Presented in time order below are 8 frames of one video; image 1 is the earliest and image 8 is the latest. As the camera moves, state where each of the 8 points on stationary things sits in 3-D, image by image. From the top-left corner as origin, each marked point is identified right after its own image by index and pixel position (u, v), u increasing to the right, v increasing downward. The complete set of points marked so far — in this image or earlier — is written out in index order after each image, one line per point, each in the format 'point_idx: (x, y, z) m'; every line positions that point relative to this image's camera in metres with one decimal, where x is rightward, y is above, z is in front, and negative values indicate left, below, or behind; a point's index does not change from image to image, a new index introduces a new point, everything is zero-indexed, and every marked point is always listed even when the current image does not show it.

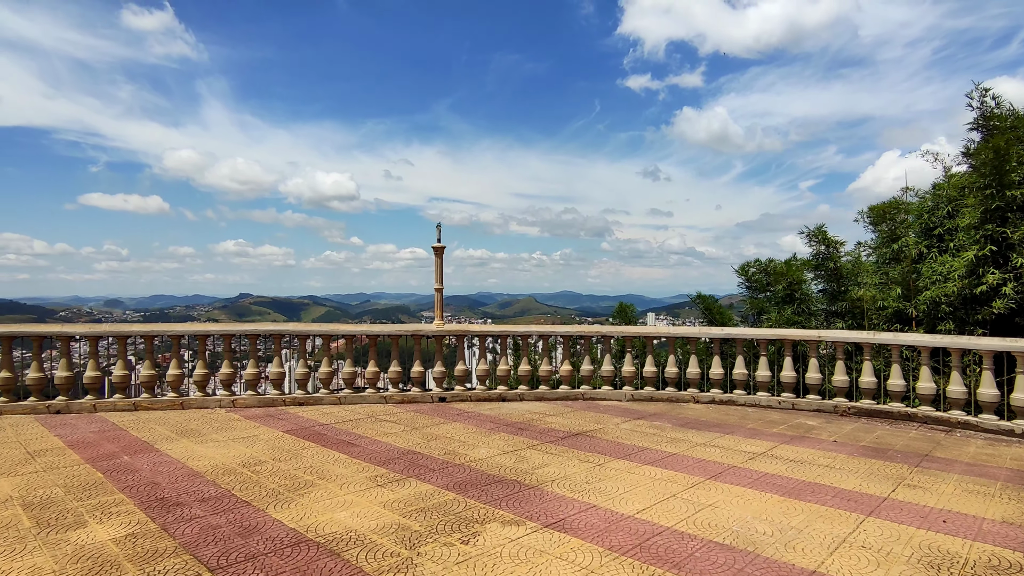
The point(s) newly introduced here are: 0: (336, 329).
0: (-2.2, -0.5, +7.6) m
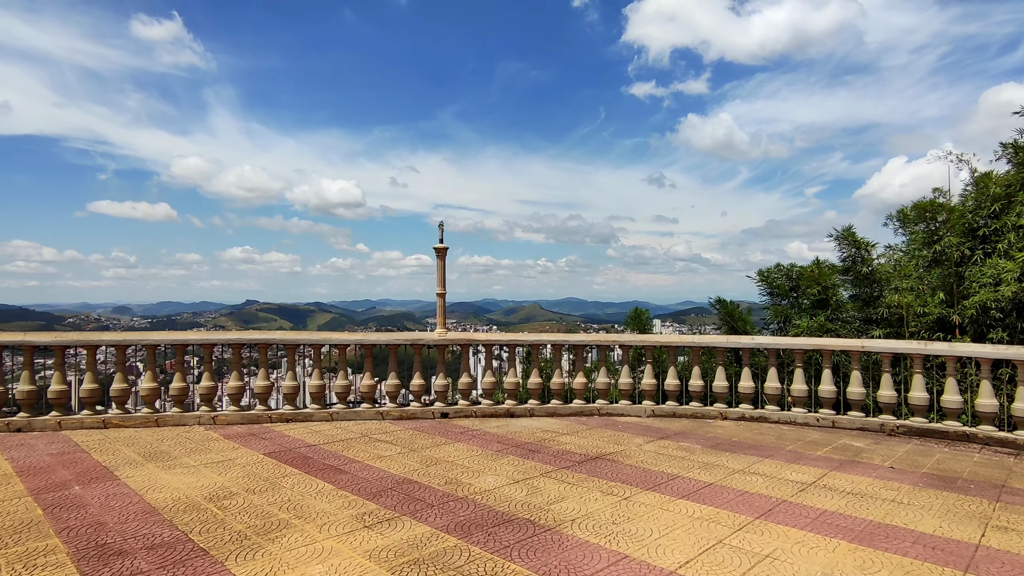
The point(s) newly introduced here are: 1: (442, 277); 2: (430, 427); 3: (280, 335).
0: (-2.1, -0.6, +6.9) m
1: (-0.9, +0.1, +7.3) m
2: (-0.9, -1.5, +6.6) m
3: (-2.7, -0.5, +6.8) m
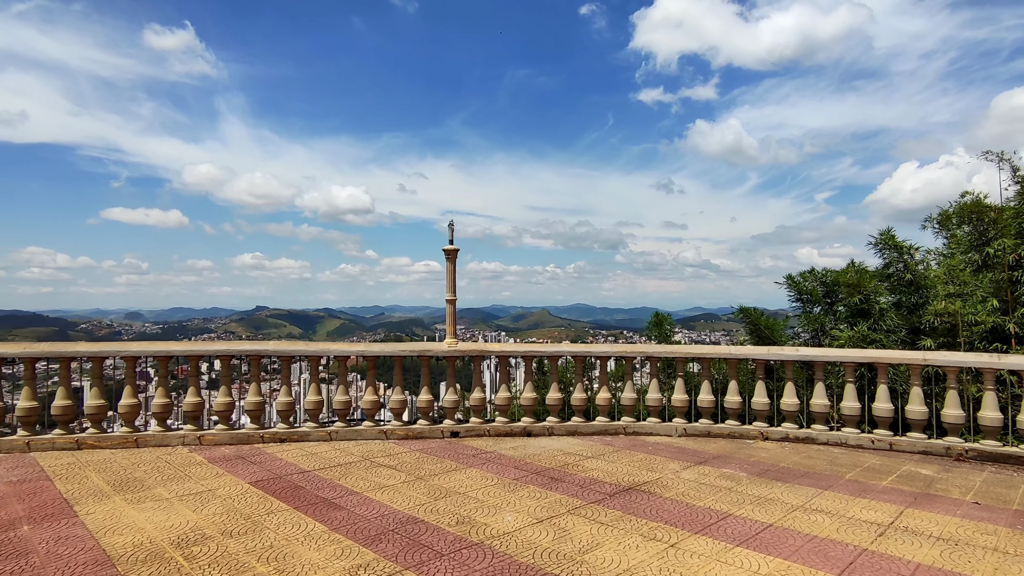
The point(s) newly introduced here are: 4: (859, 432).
0: (-1.9, -0.6, +6.3) m
1: (-0.7, +0.1, +6.6) m
2: (-0.7, -1.6, +5.9) m
3: (-2.5, -0.6, +6.2) m
4: (+3.5, -1.5, +6.1) m
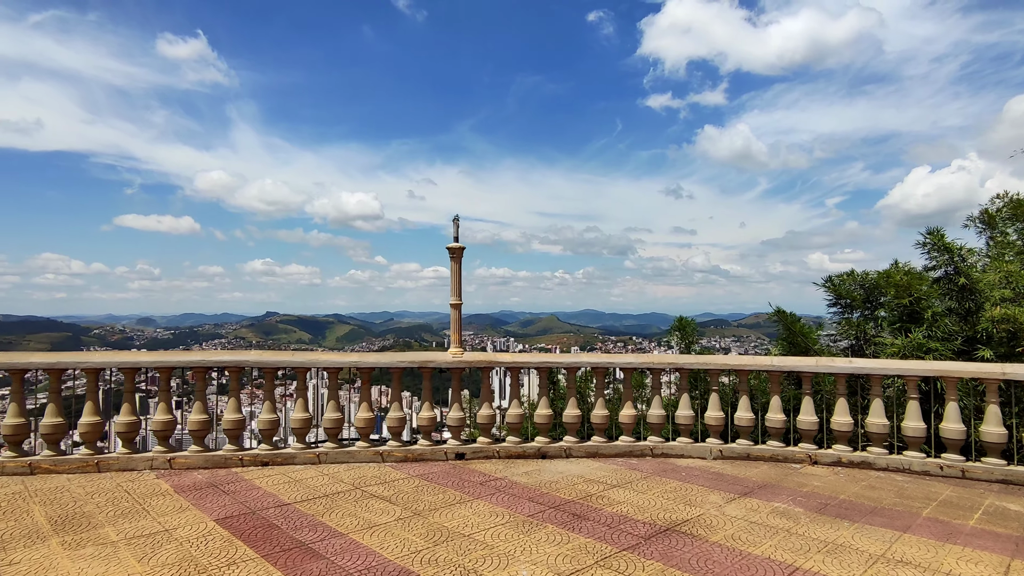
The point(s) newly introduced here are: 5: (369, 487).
0: (-1.8, -0.7, +5.6) m
1: (-0.5, 0.0, +5.9) m
2: (-0.6, -1.6, +5.2) m
3: (-2.4, -0.6, +5.5) m
4: (+3.7, -1.5, +5.3) m
5: (-1.1, -1.6, +4.8) m
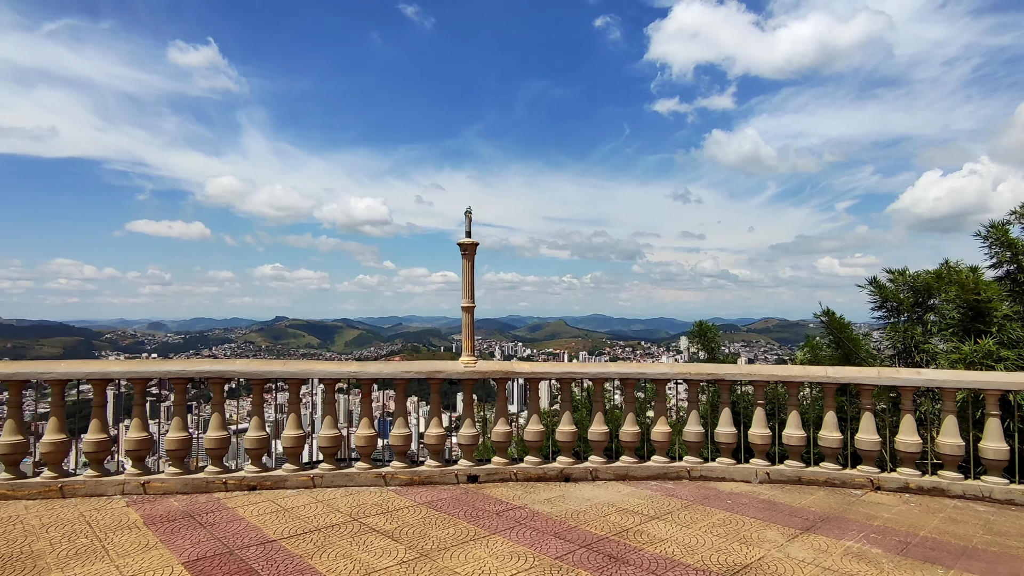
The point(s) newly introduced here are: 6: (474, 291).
0: (-1.7, -0.7, +4.9) m
1: (-0.4, 0.0, +5.2) m
2: (-0.5, -1.6, +4.5) m
3: (-2.2, -0.6, +4.9) m
4: (+3.8, -1.5, +4.6) m
5: (-1.0, -1.6, +4.1) m
6: (-0.3, 0.0, +5.2) m
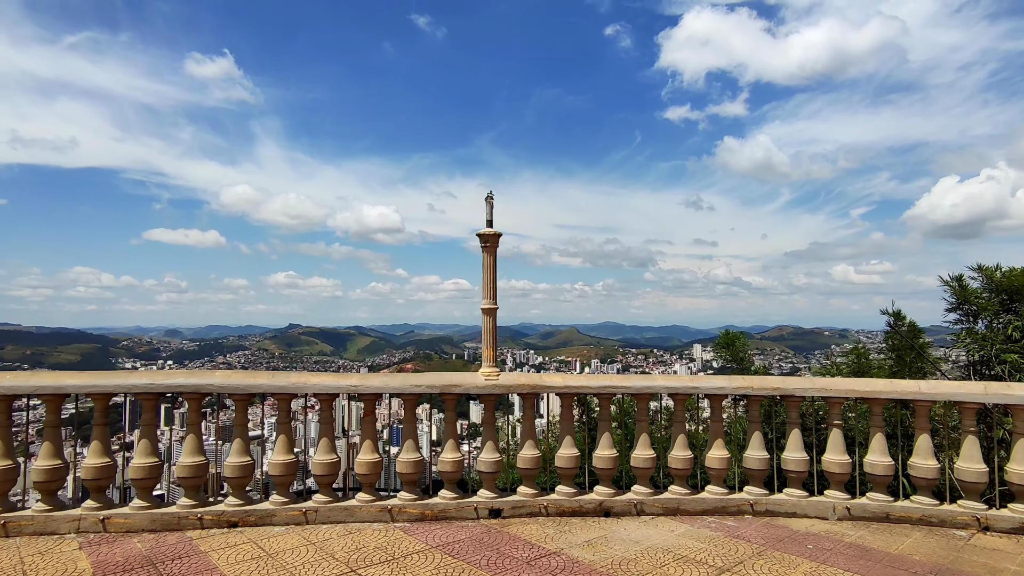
0: (-1.5, -0.7, +4.2) m
1: (-0.2, 0.0, +4.5) m
2: (-0.3, -1.6, +3.7) m
3: (-2.0, -0.6, +4.1) m
4: (+4.0, -1.5, +3.7) m
5: (-0.8, -1.6, +3.3) m
6: (-0.1, 0.0, +4.5) m
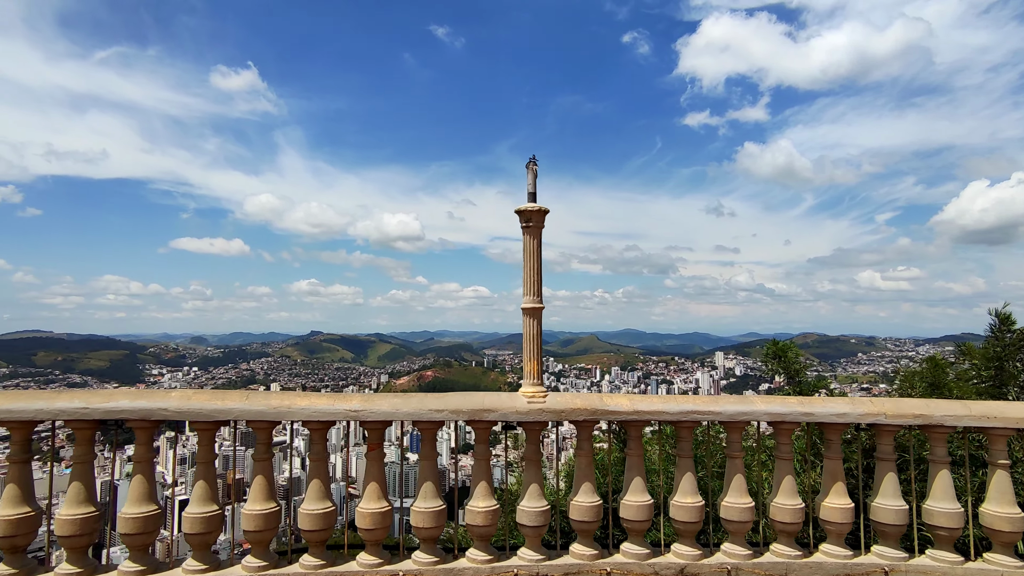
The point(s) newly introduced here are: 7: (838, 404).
0: (-1.2, -0.6, +3.2) m
1: (+0.1, +0.1, +3.4) m
2: (0.0, -1.6, +2.7) m
3: (-1.7, -0.6, +3.1) m
4: (+4.3, -1.4, +2.5) m
5: (-0.5, -1.5, +2.3) m
6: (+0.2, 0.0, +3.4) m
7: (+1.8, -0.7, +3.6) m
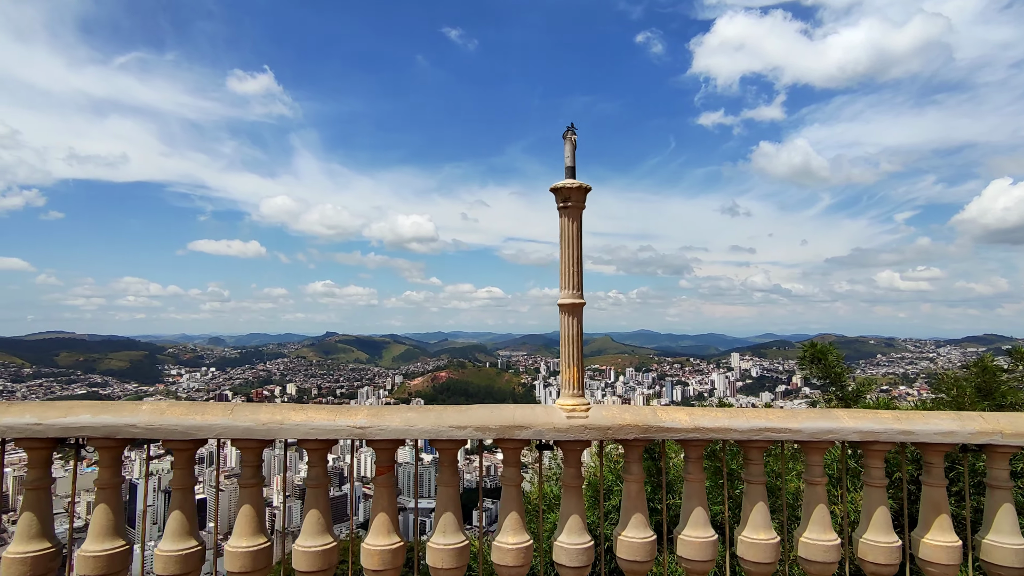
0: (-1.0, -0.6, +2.7) m
1: (+0.3, +0.1, +2.9) m
2: (+0.2, -1.5, +2.1) m
3: (-1.6, -0.6, +2.6) m
4: (+4.4, -1.4, +1.9) m
5: (-0.4, -1.5, +1.8) m
6: (+0.3, +0.1, +2.9) m
7: (+2.0, -0.6, +3.0) m
